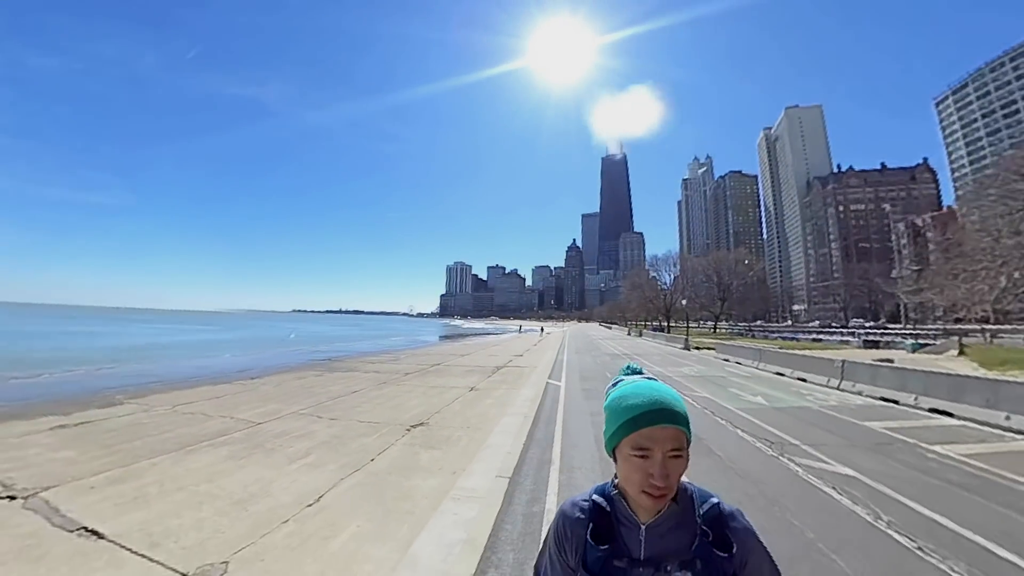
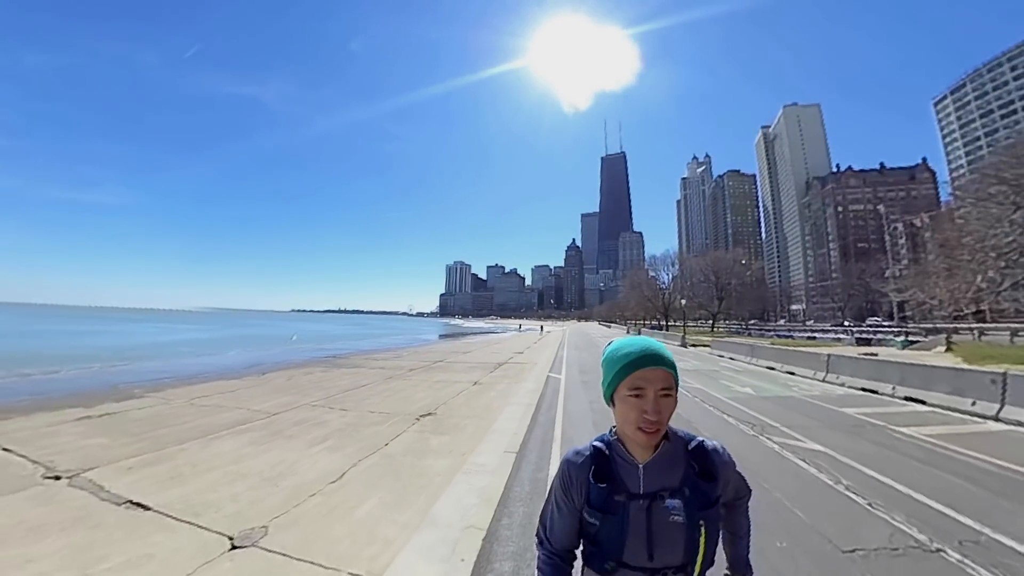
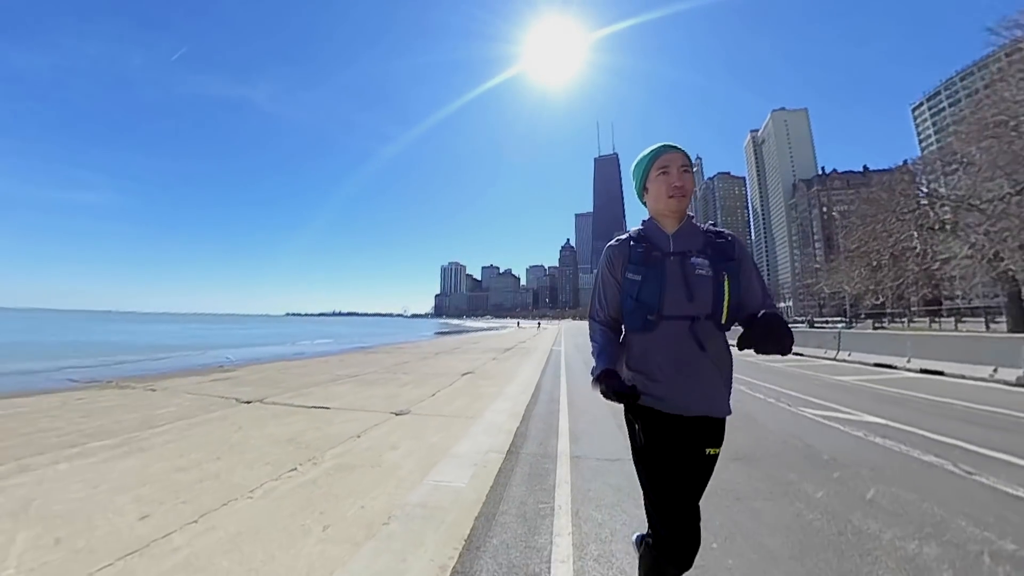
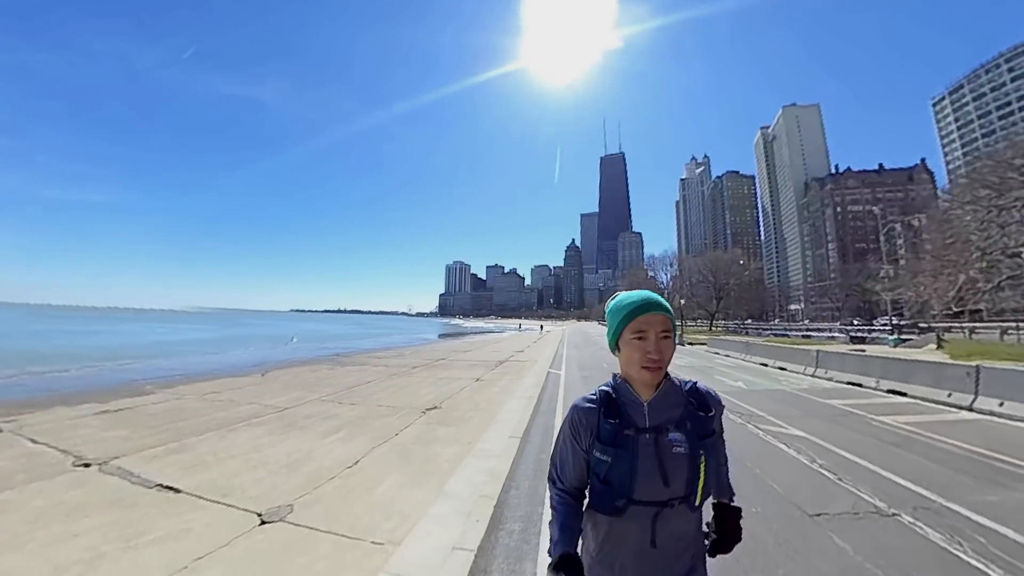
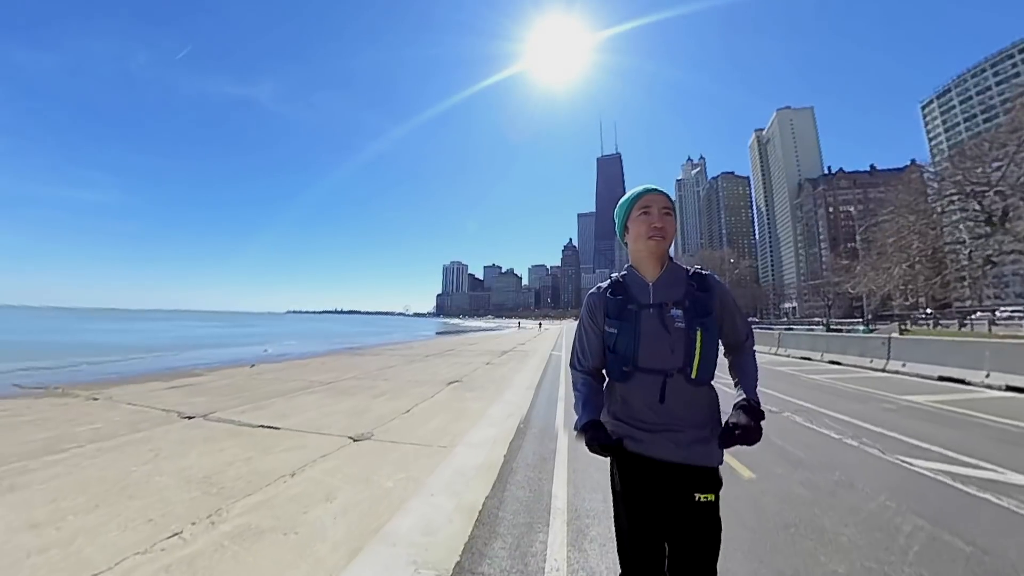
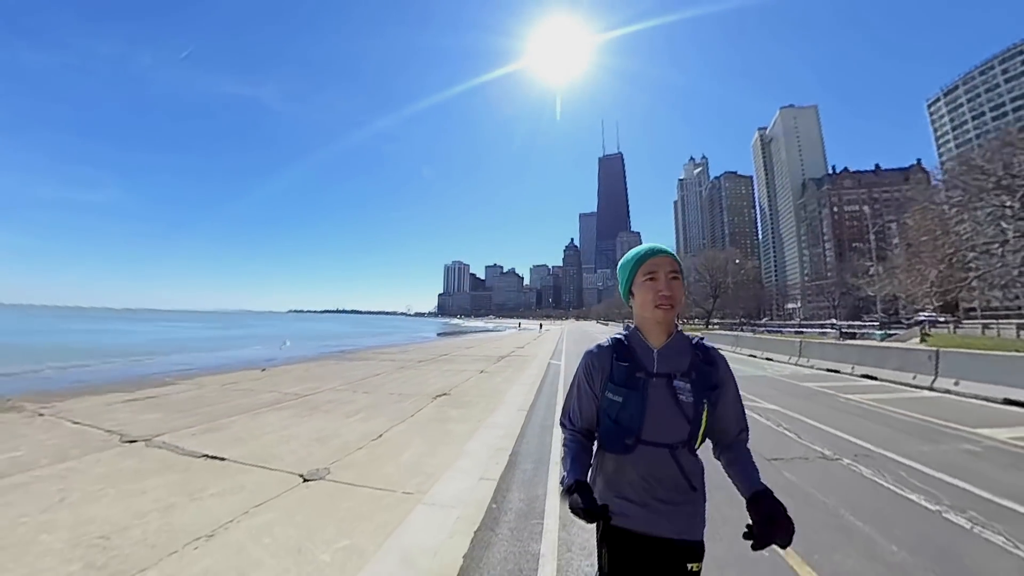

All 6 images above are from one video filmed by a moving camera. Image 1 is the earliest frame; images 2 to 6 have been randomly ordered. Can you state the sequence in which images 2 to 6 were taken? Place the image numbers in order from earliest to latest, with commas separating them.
2, 4, 6, 5, 3
